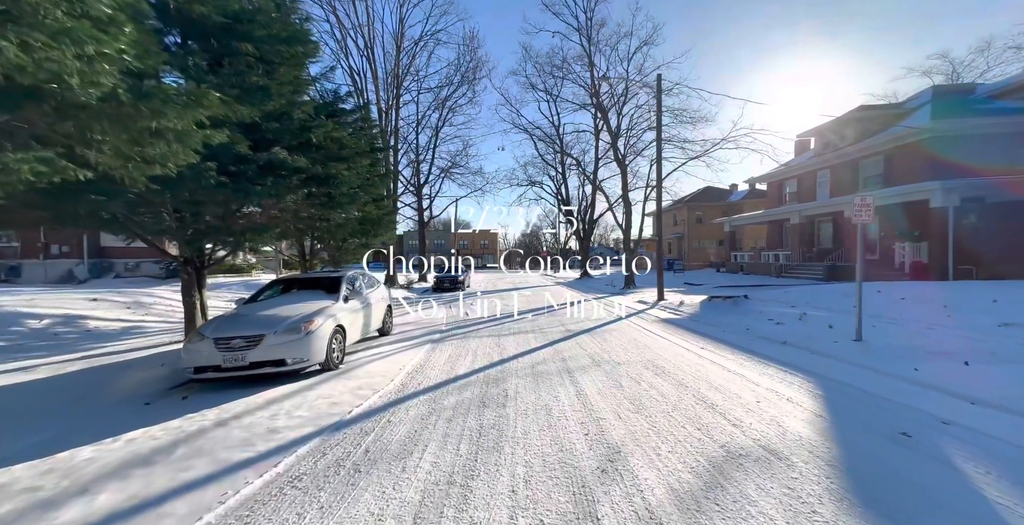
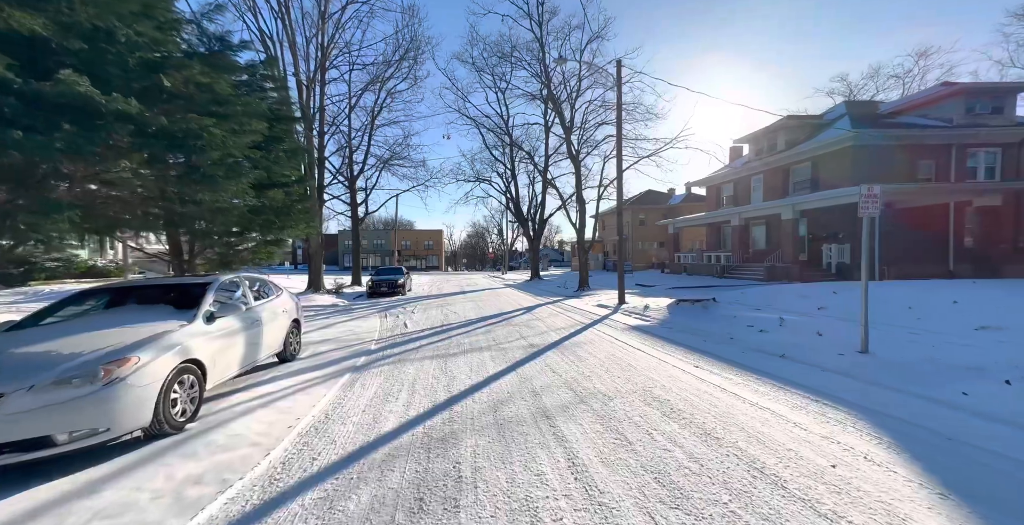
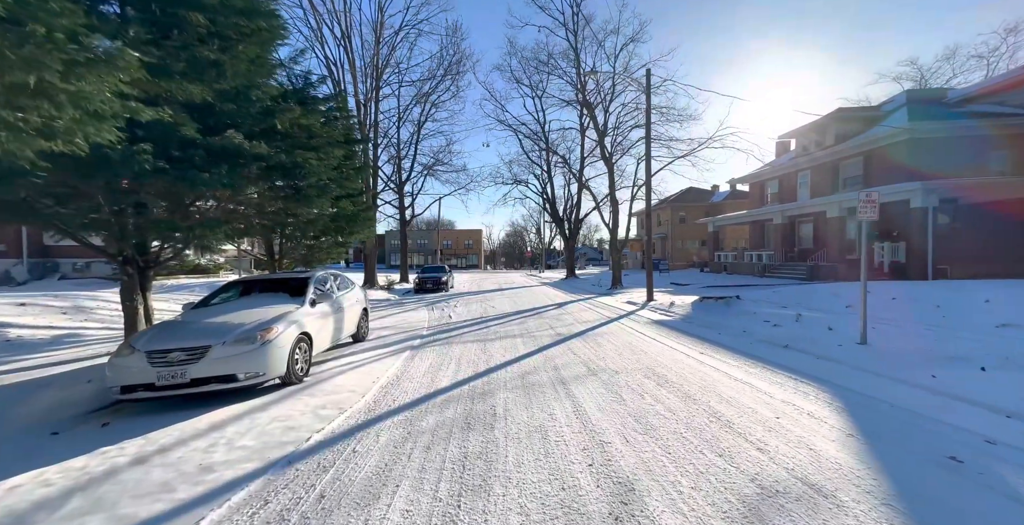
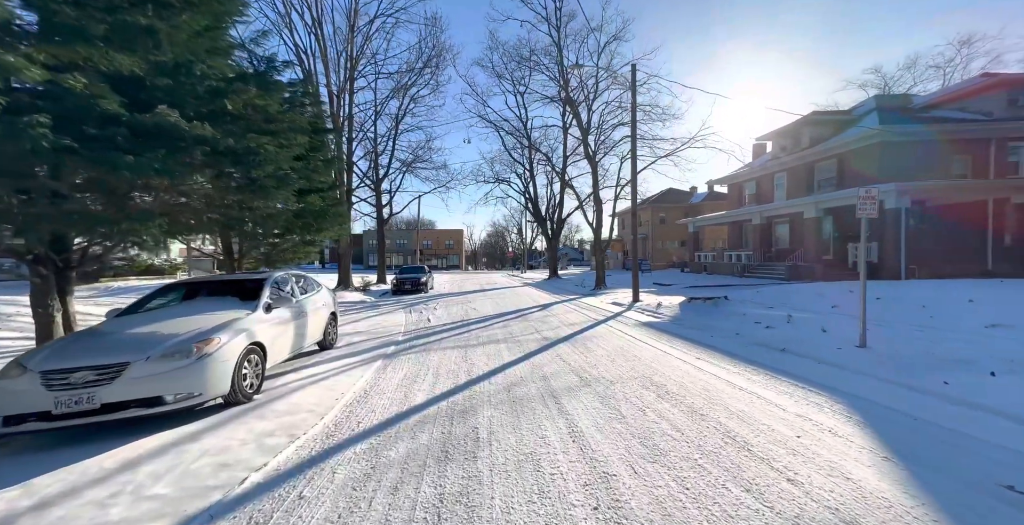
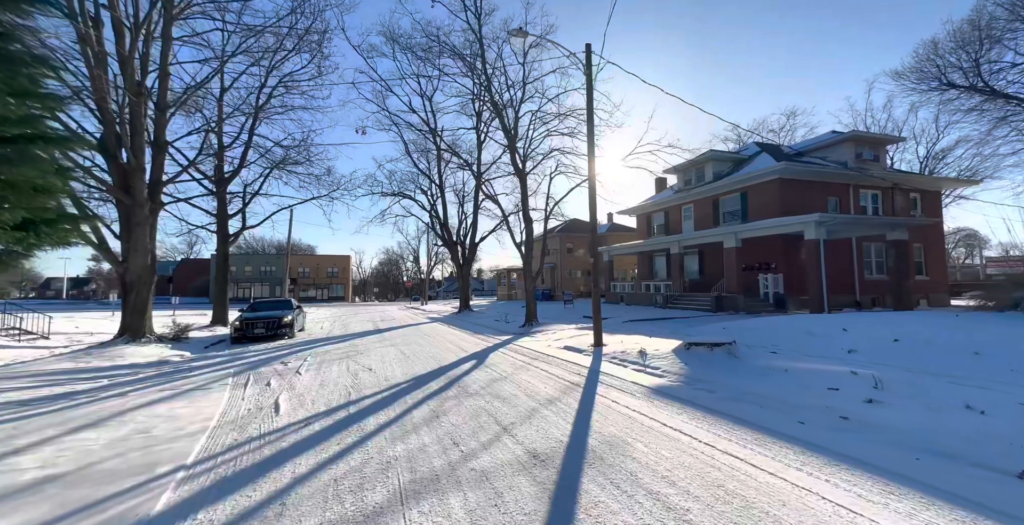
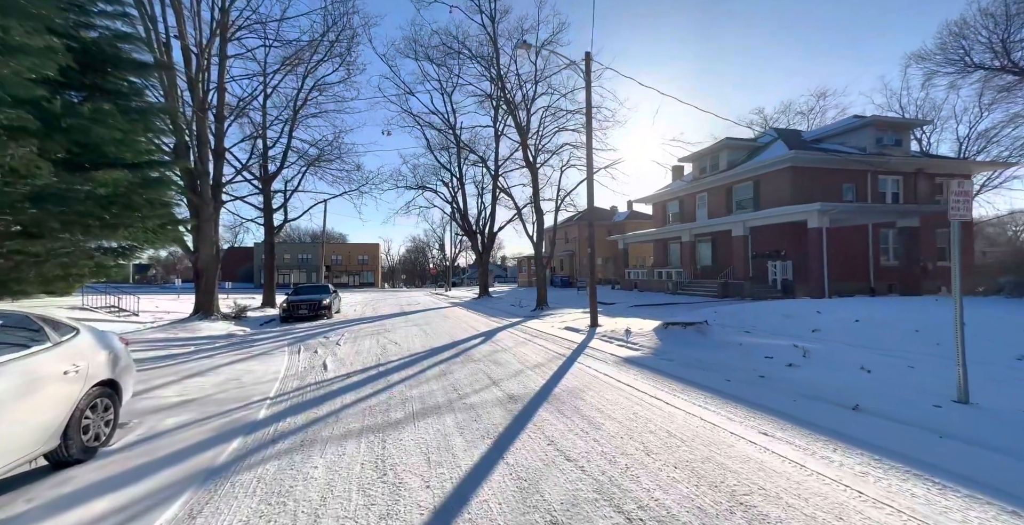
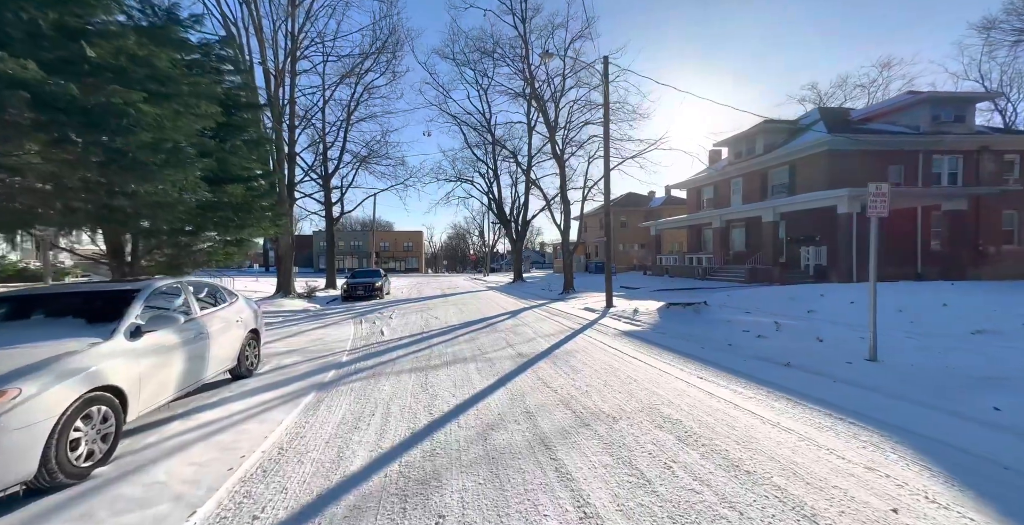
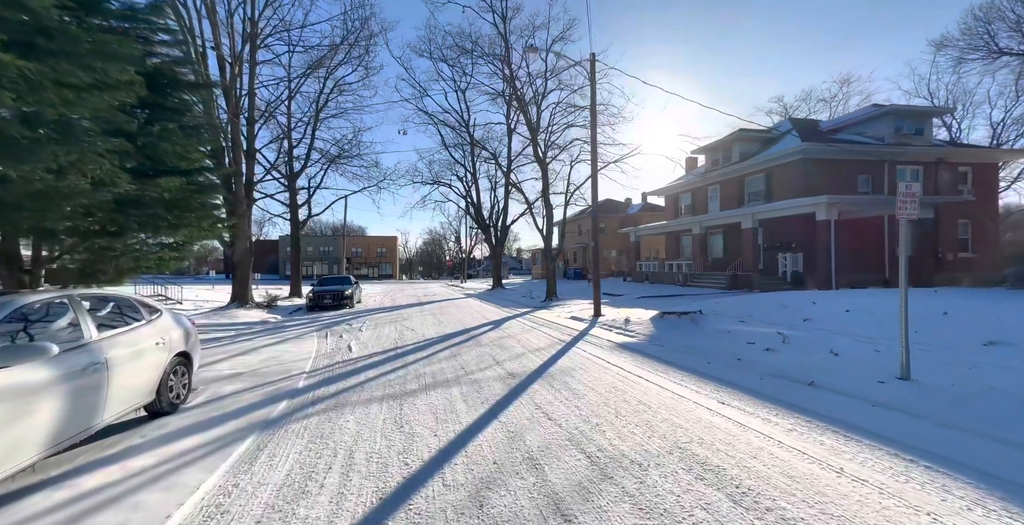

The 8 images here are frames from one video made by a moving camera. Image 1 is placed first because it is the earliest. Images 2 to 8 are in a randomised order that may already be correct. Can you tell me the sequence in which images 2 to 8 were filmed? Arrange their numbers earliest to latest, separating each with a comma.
3, 4, 2, 7, 8, 6, 5
